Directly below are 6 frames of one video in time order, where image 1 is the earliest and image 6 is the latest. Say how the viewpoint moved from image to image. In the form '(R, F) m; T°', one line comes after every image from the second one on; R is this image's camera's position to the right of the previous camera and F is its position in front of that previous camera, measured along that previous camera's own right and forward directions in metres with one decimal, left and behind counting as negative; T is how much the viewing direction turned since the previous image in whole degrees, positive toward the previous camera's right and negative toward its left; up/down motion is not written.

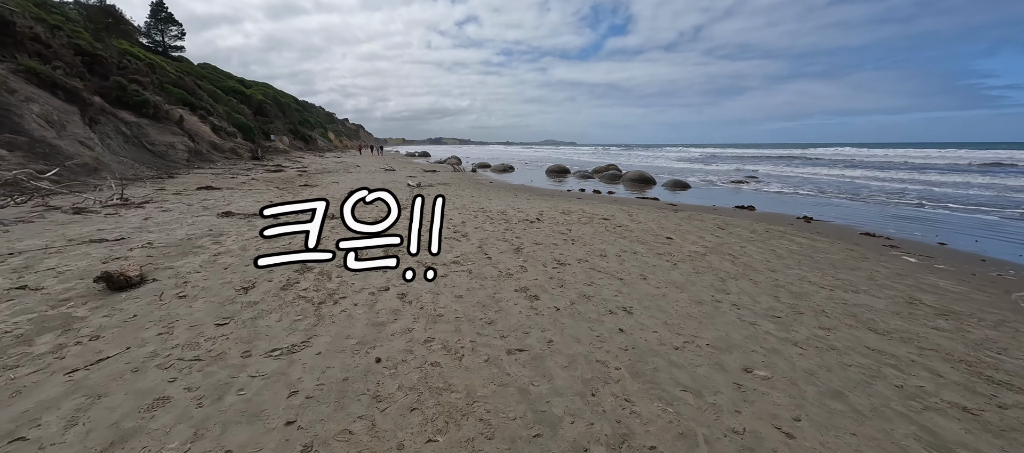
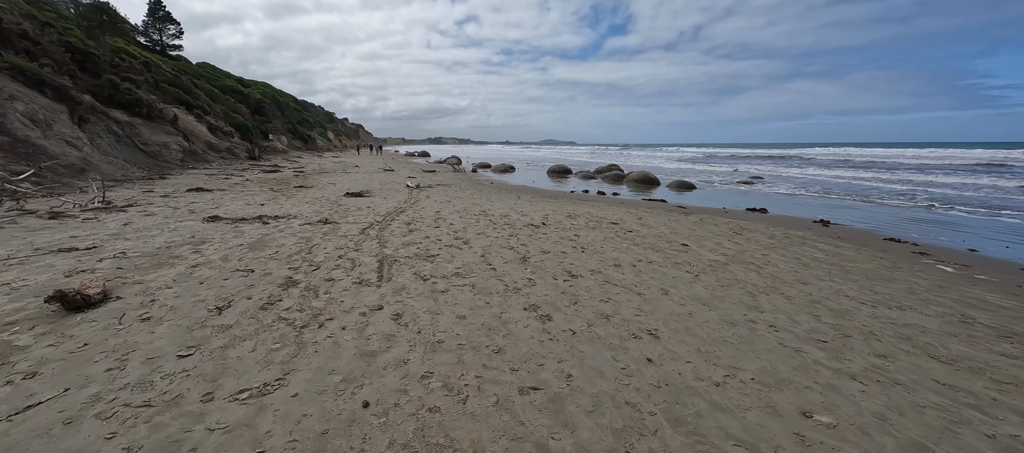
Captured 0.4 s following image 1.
(-0.1, +0.5) m; 0°
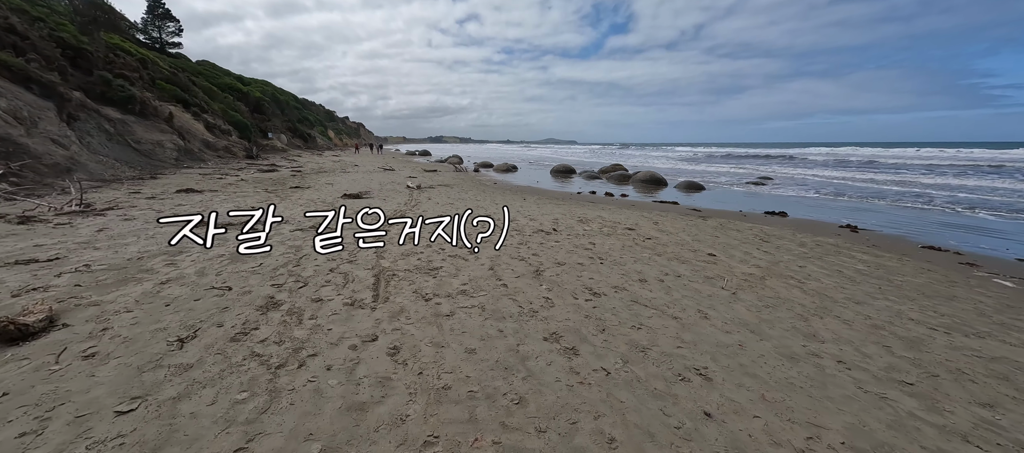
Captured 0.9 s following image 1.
(-0.2, +0.6) m; 0°
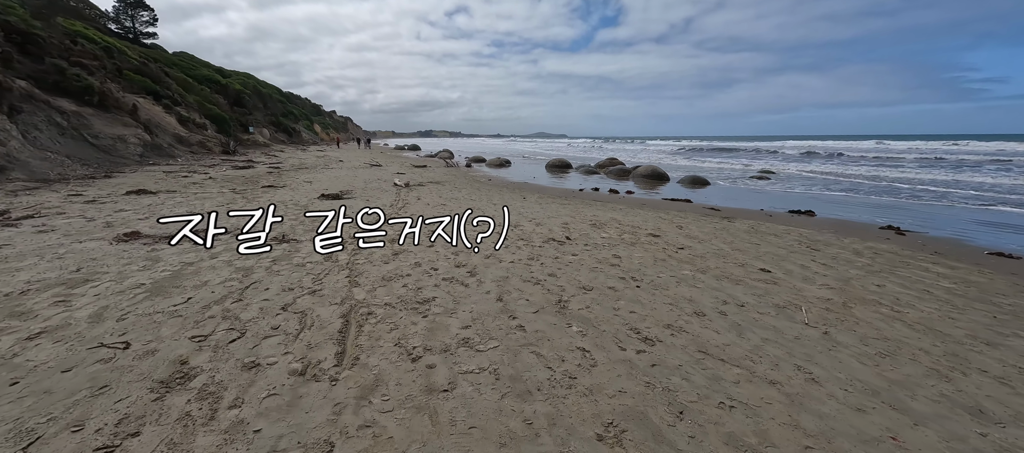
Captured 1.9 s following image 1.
(-0.2, +1.2) m; +1°
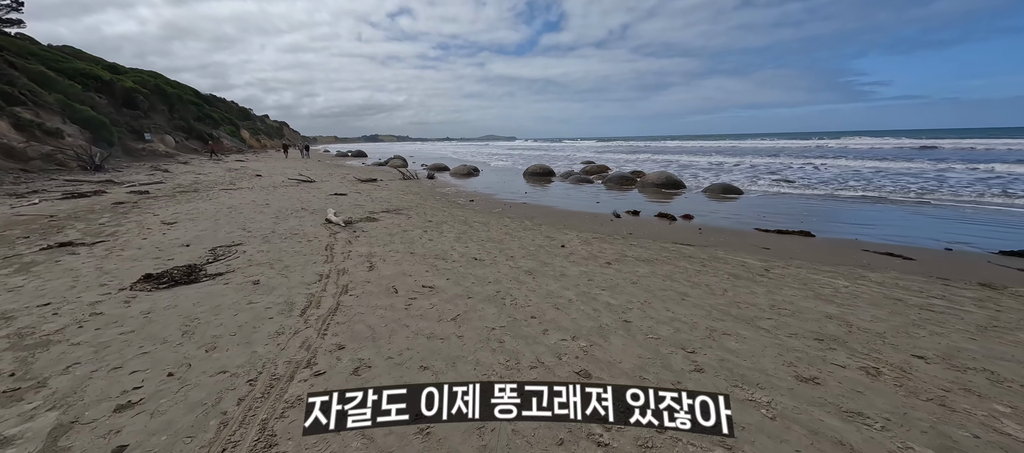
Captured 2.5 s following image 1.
(-1.3, +5.0) m; +7°
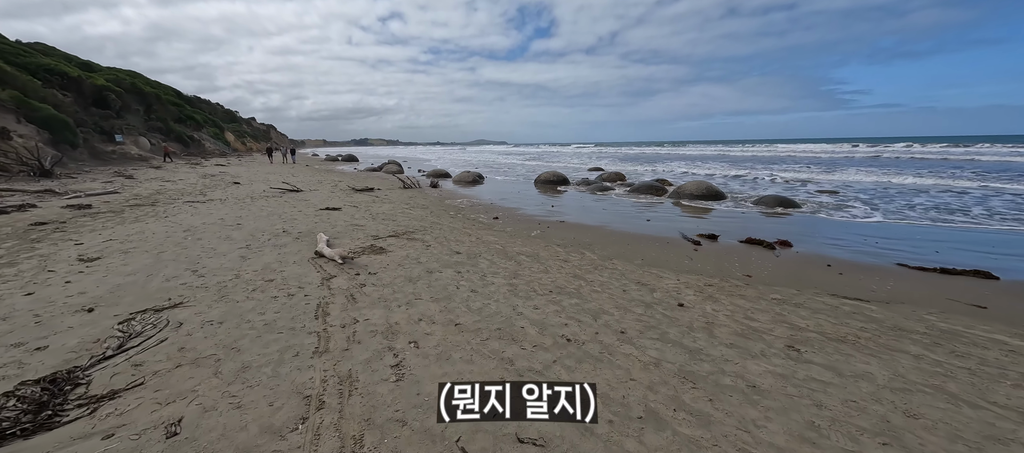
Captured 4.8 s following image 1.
(-1.2, +2.2) m; +1°
